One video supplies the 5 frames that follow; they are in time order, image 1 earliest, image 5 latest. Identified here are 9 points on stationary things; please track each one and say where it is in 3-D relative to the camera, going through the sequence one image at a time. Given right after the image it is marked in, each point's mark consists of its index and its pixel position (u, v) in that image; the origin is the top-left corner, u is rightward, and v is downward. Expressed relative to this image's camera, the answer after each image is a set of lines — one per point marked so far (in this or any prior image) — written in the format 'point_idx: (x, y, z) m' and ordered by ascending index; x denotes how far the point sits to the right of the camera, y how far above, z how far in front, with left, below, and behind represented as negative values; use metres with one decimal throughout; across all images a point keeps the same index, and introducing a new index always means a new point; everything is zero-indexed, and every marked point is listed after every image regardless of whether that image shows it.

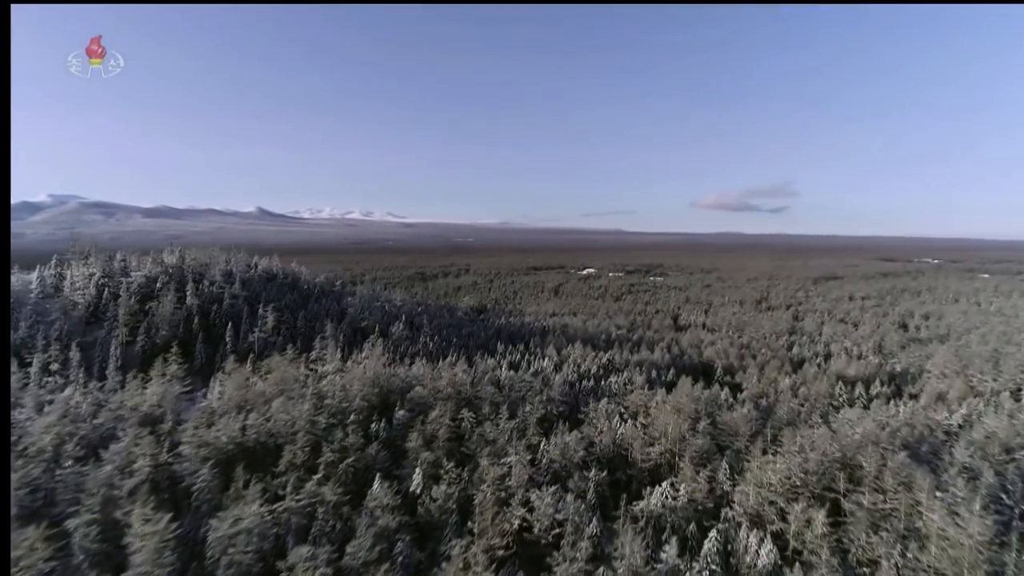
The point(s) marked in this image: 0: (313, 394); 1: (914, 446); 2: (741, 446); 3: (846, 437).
0: (-7.4, -3.9, +18.3) m
1: (+14.9, -5.8, +18.6) m
2: (+8.4, -5.9, +18.5) m
3: (+12.3, -5.5, +18.5) m
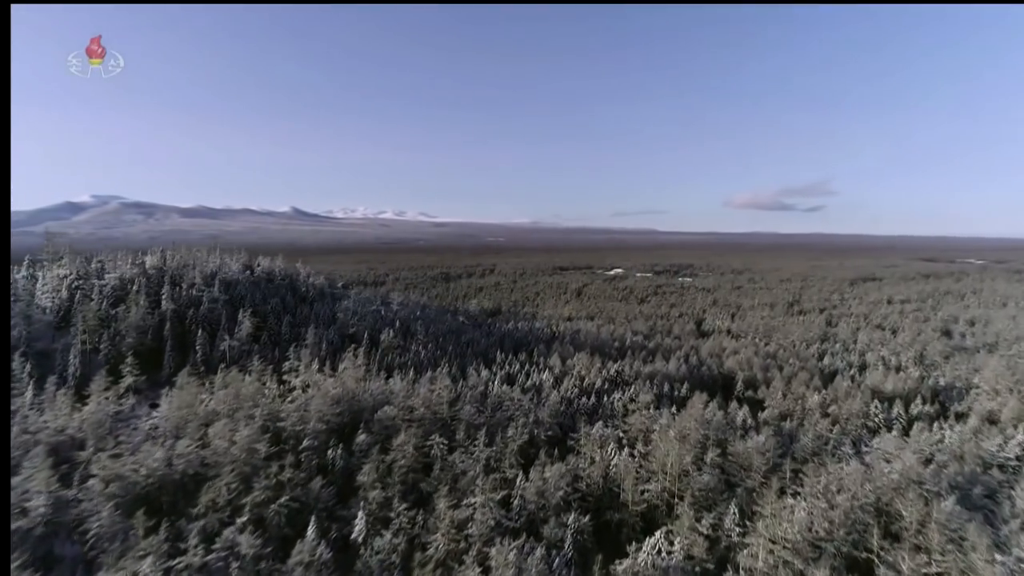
0: (-8.2, -4.1, +16.5) m
1: (+14.1, -6.2, +15.6) m
2: (+7.6, -6.2, +15.8) m
3: (+11.6, -5.9, +15.7) m
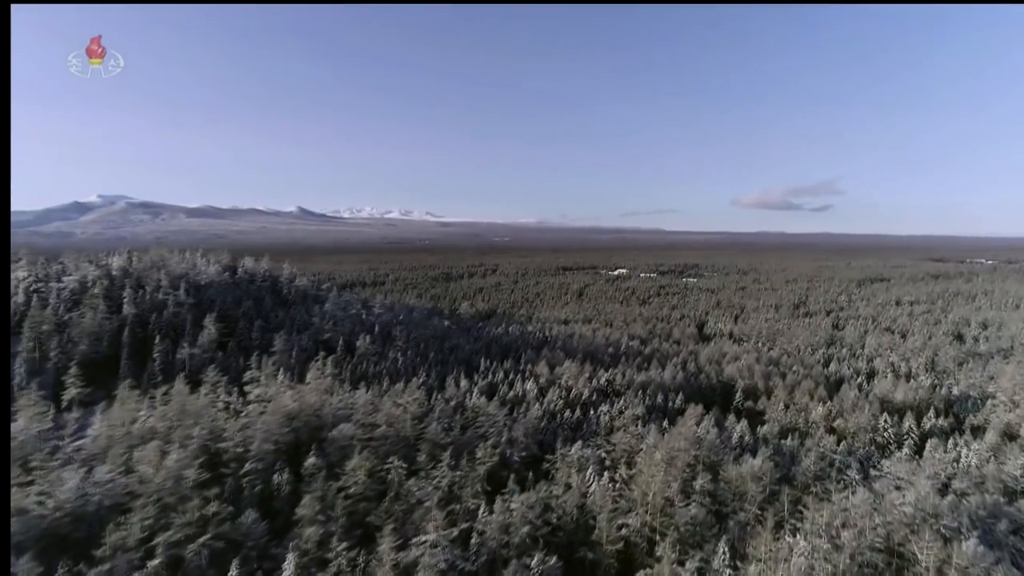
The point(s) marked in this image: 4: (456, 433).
0: (-9.2, -4.3, +14.9) m
1: (+13.1, -6.4, +13.8) m
2: (+6.6, -6.4, +14.1) m
3: (+10.5, -6.1, +13.9) m
4: (-1.9, -4.9, +17.1) m
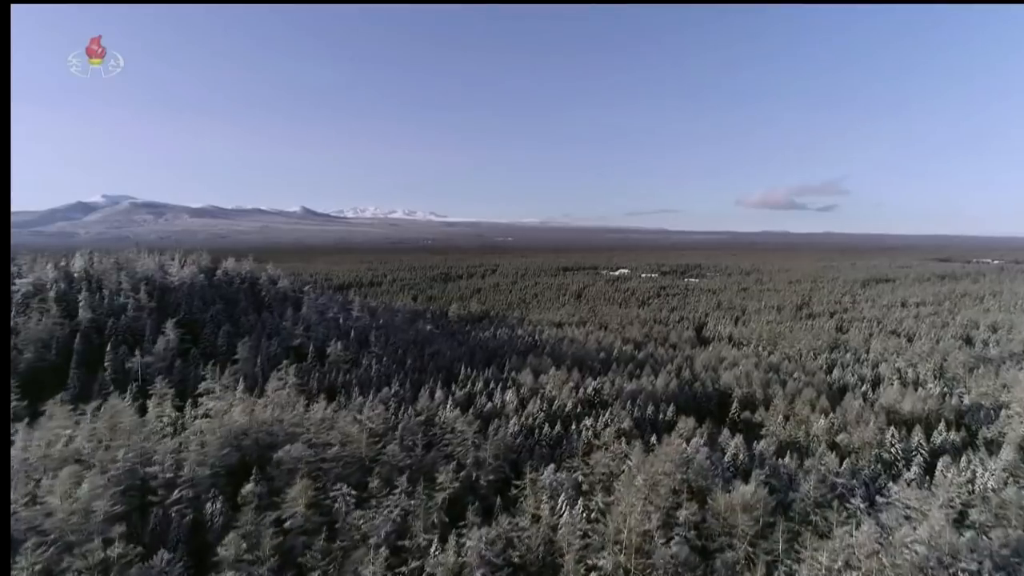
0: (-10.2, -4.5, +13.4) m
1: (+12.1, -6.6, +12.1) m
2: (+5.6, -6.6, +12.4) m
3: (+9.5, -6.3, +12.2) m
4: (-2.9, -5.1, +15.5) m
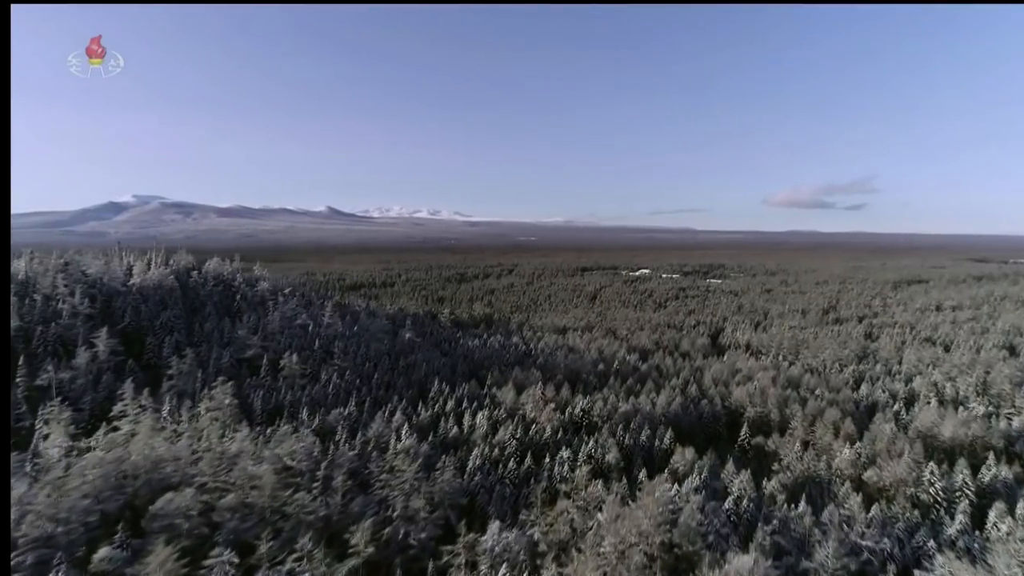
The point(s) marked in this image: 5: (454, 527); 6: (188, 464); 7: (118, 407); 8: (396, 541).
0: (-11.8, -4.8, +10.9) m
1: (+10.4, -7.0, +8.7) m
2: (+3.9, -7.0, +9.3) m
3: (+7.9, -6.6, +8.9) m
4: (-4.4, -5.4, +12.7) m
5: (-1.5, -6.2, +13.0) m
6: (-8.6, -4.7, +13.3) m
7: (-13.3, -4.0, +17.0) m
8: (-2.8, -6.1, +12.0) m
